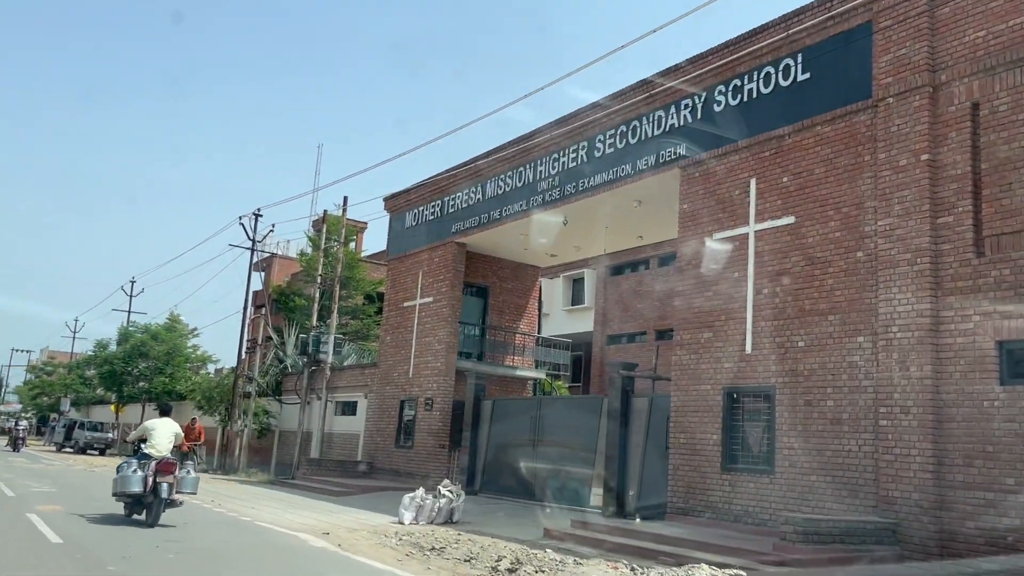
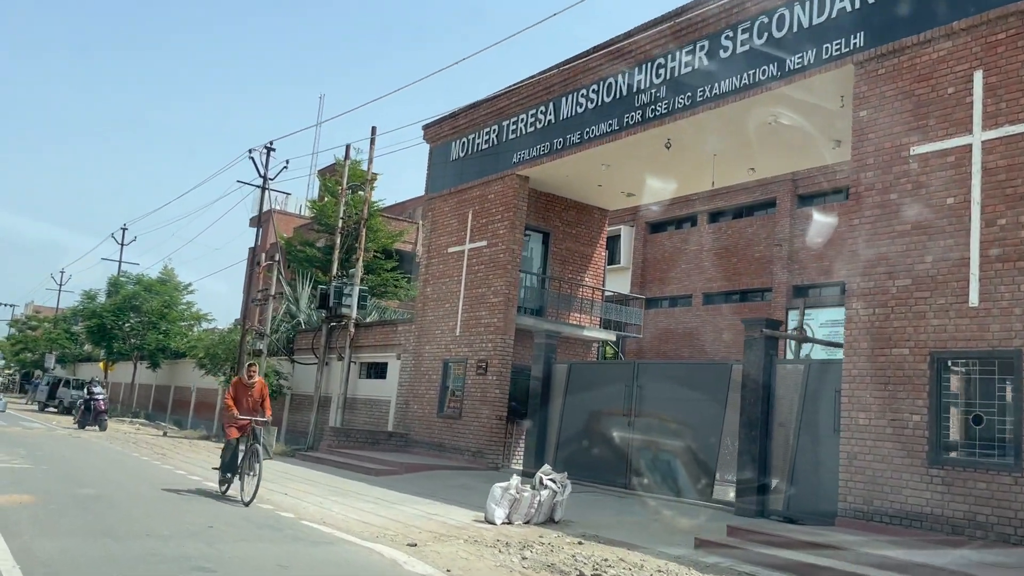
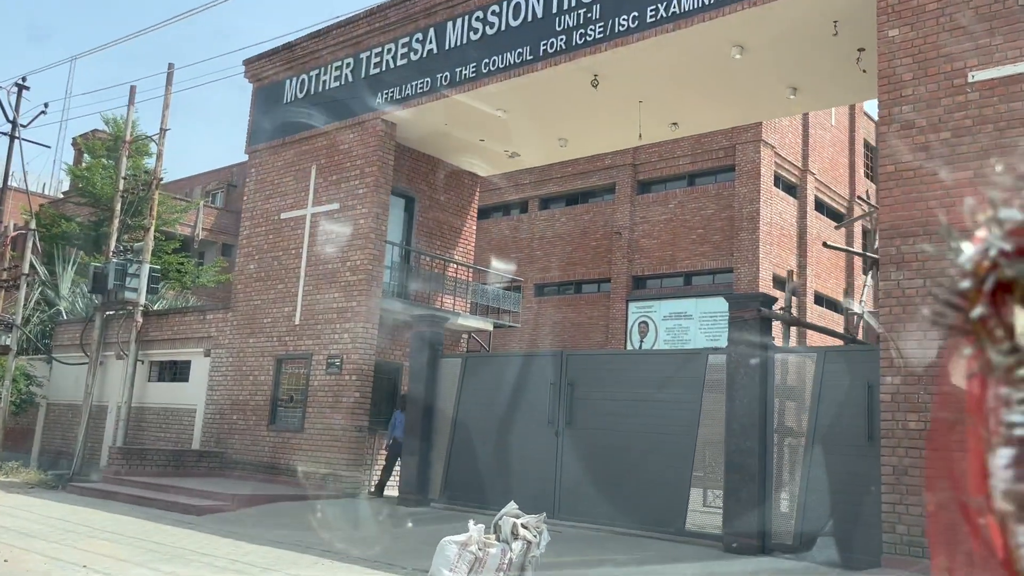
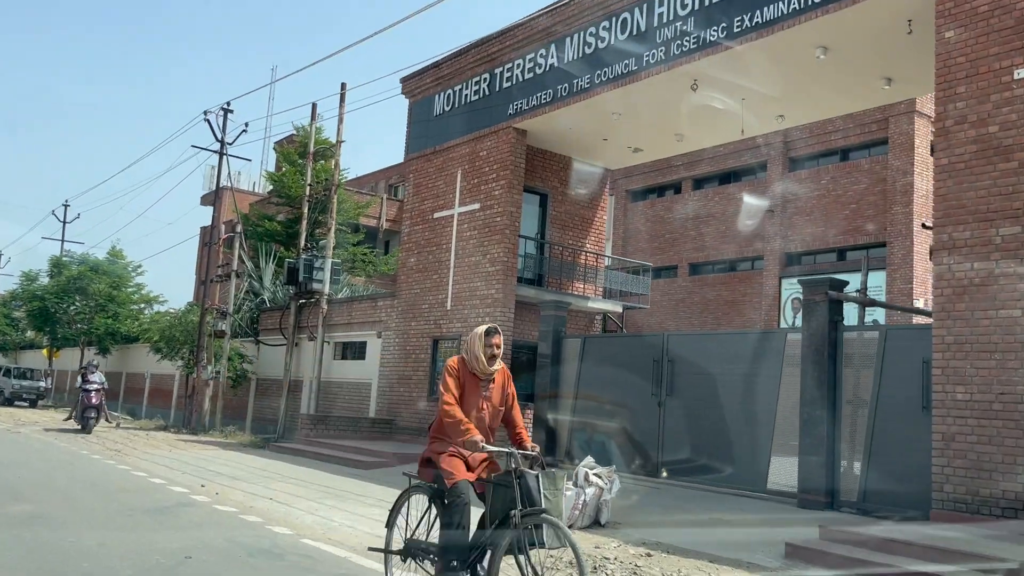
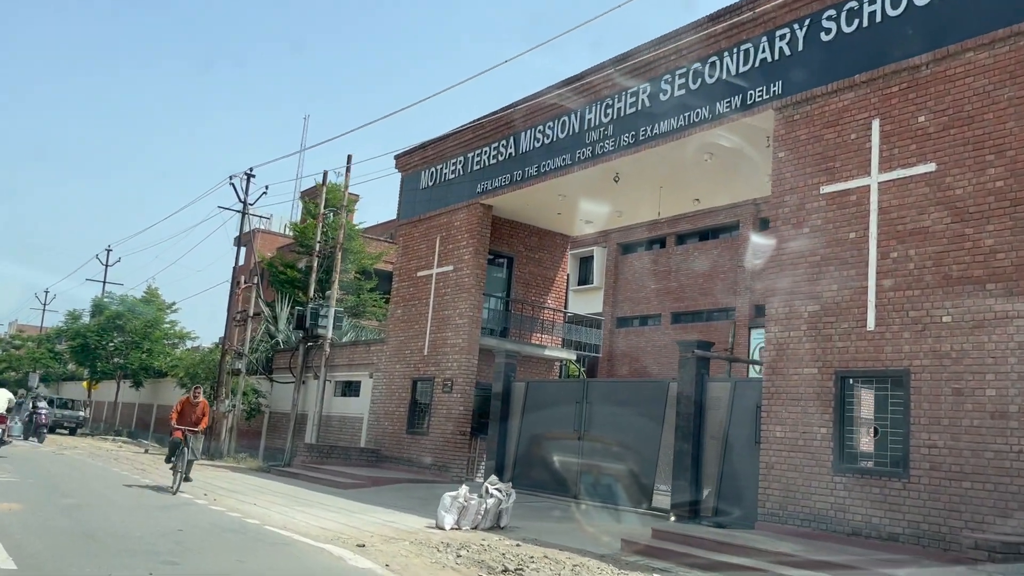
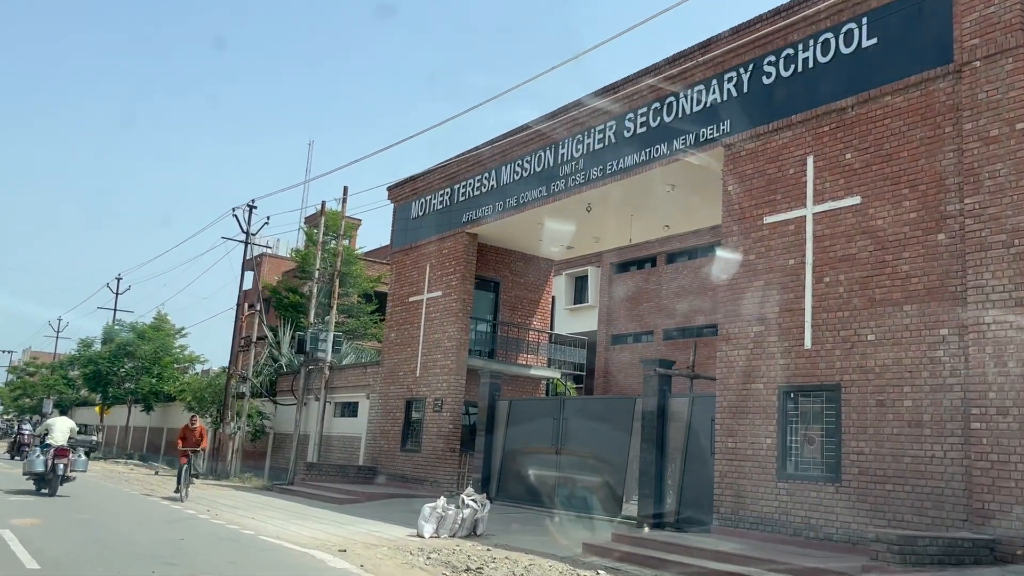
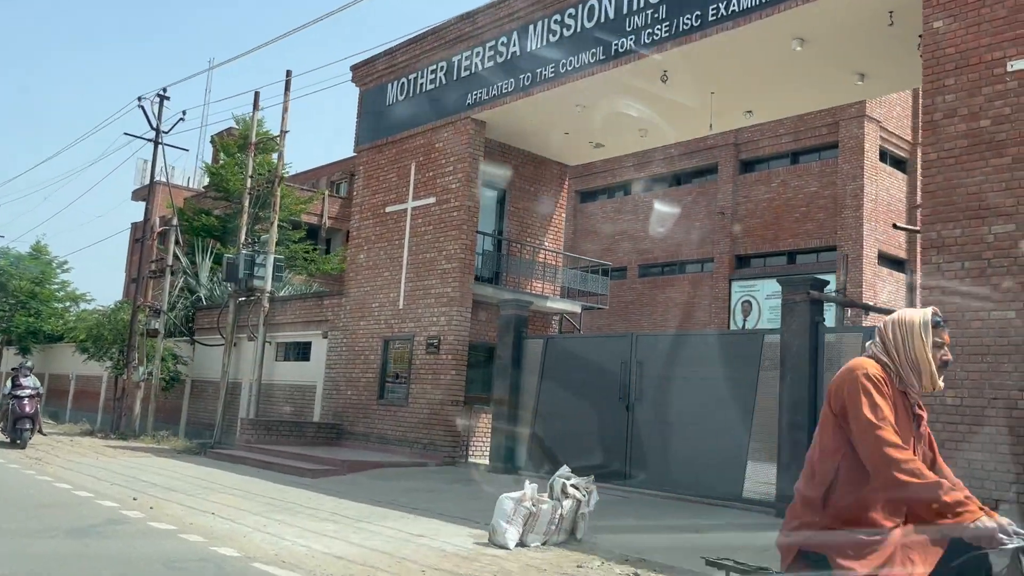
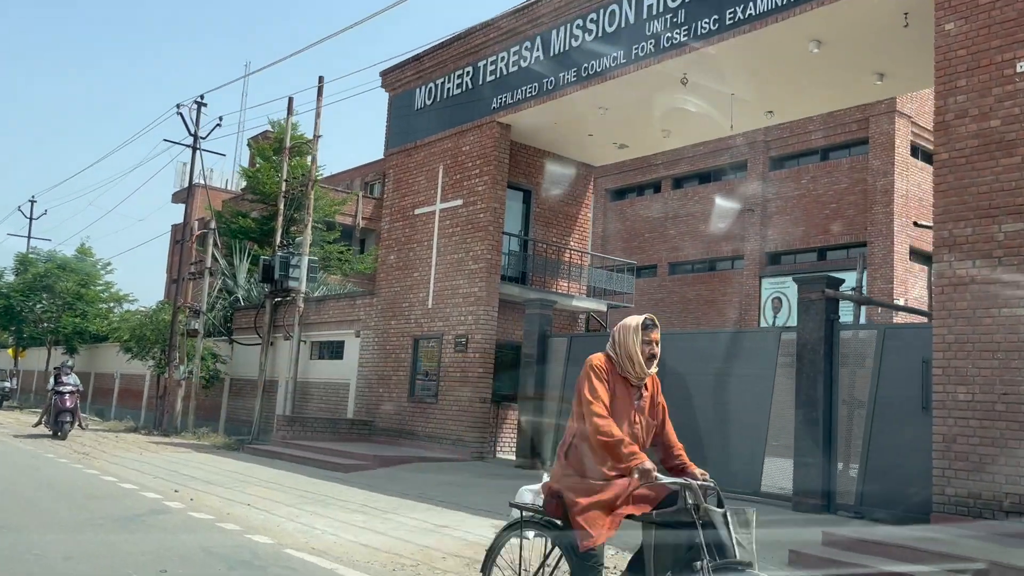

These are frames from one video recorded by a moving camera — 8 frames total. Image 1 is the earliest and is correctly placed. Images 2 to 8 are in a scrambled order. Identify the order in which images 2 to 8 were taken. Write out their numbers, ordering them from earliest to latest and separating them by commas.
6, 5, 2, 4, 8, 7, 3
